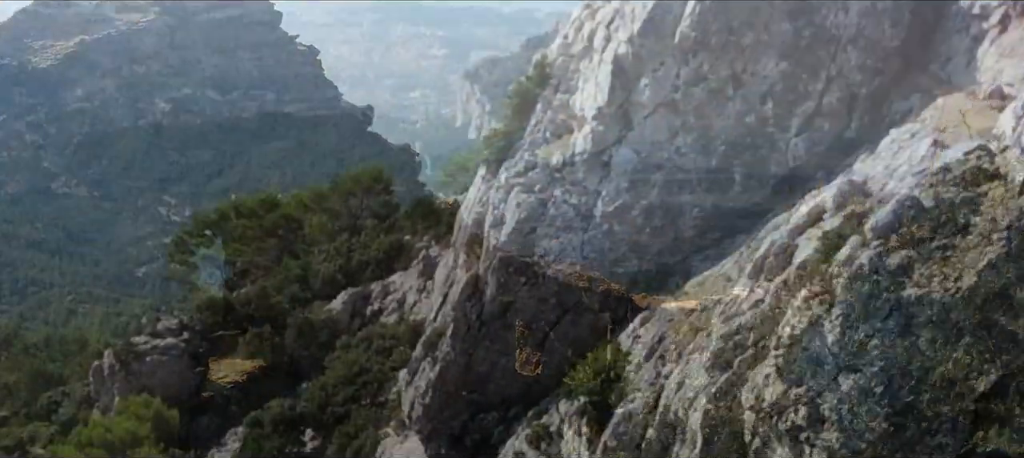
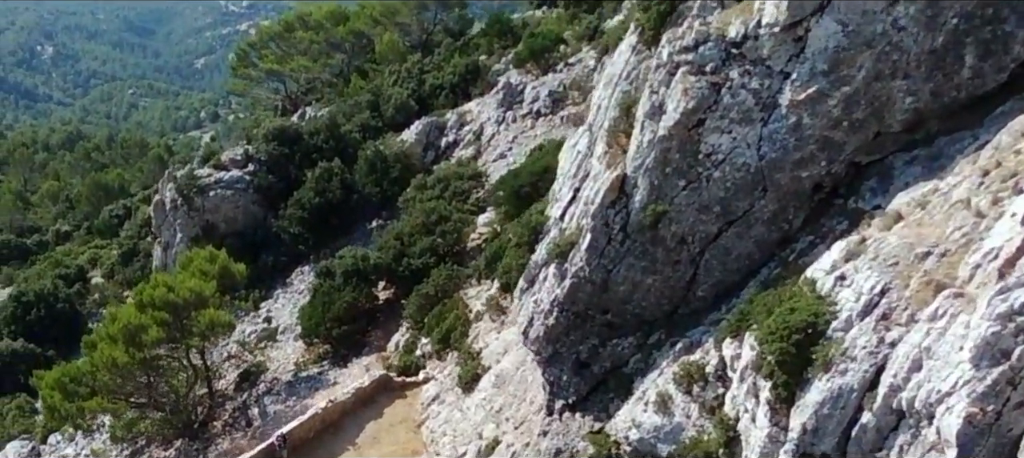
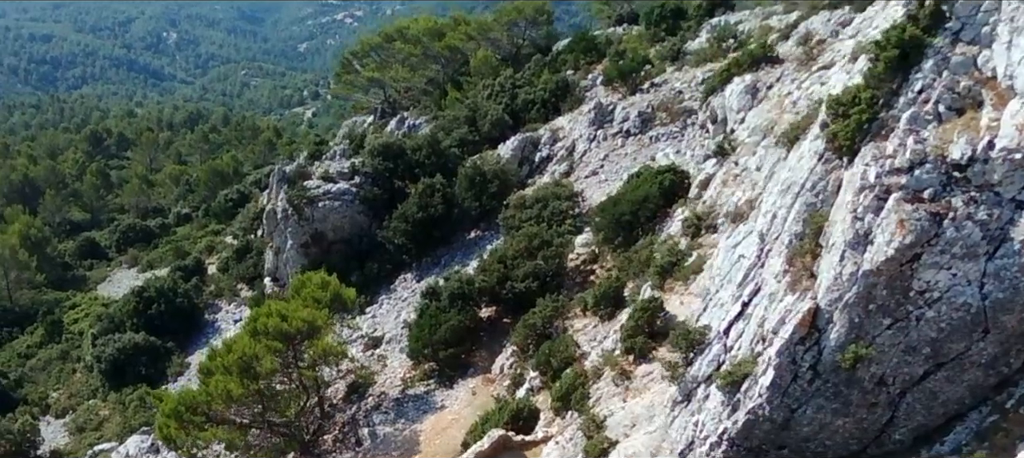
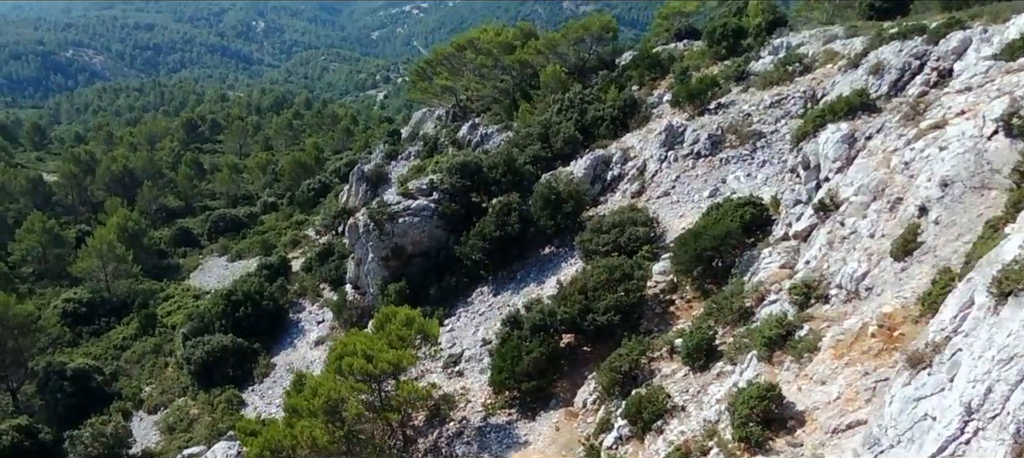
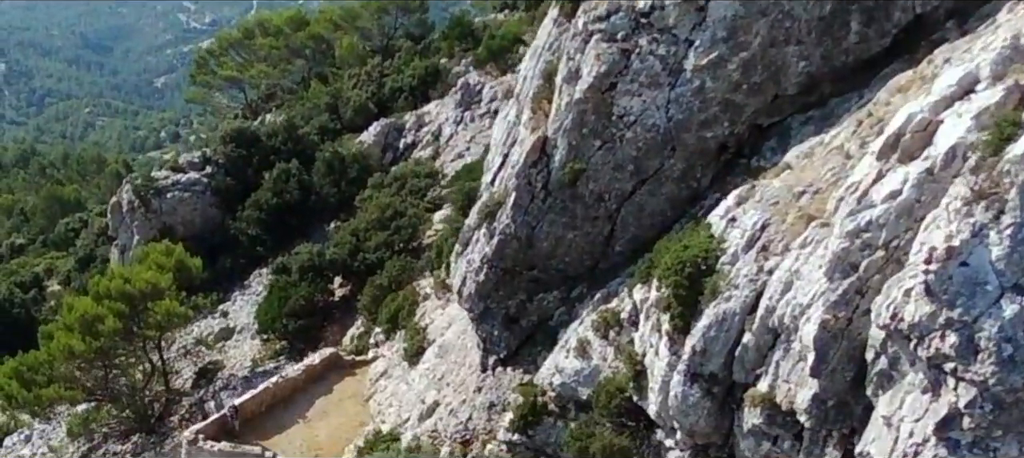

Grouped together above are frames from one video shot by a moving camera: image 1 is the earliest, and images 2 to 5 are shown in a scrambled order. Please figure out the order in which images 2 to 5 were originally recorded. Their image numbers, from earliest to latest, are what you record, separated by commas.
5, 2, 3, 4
